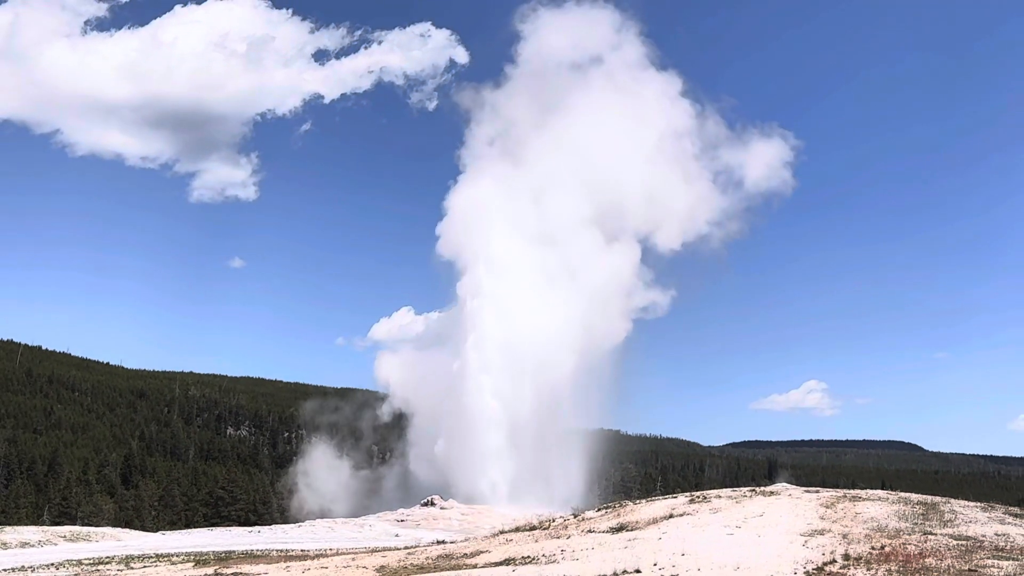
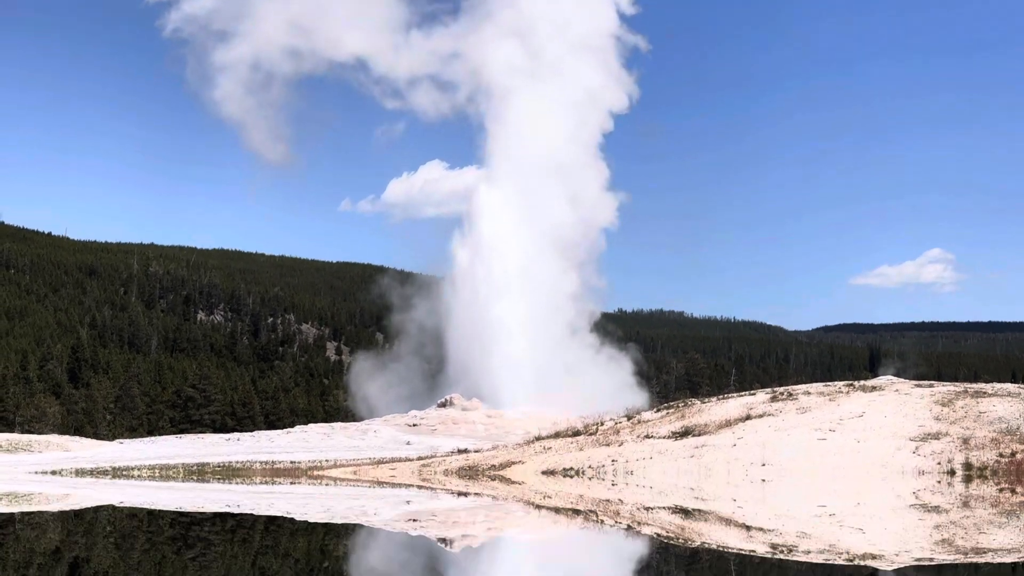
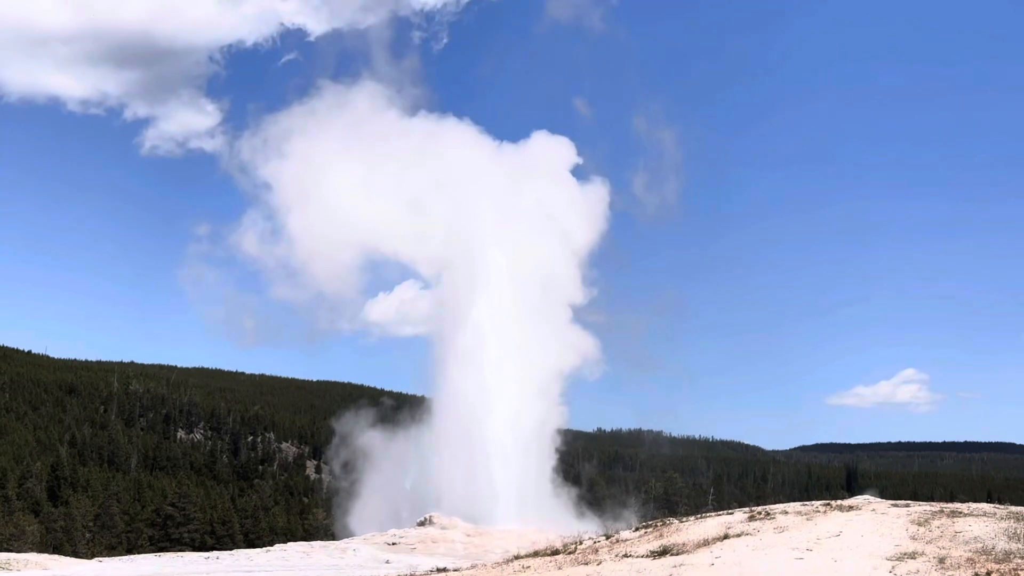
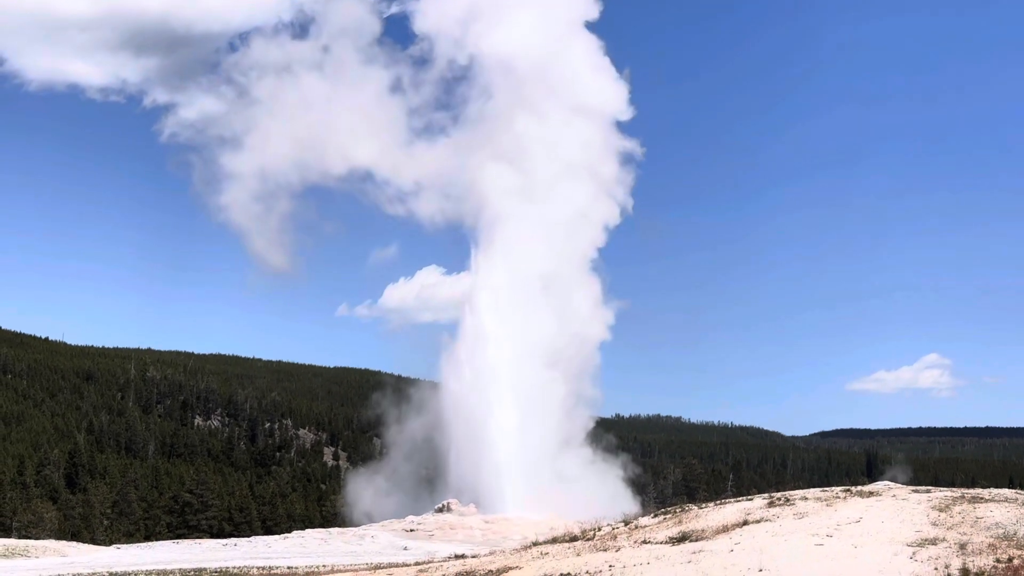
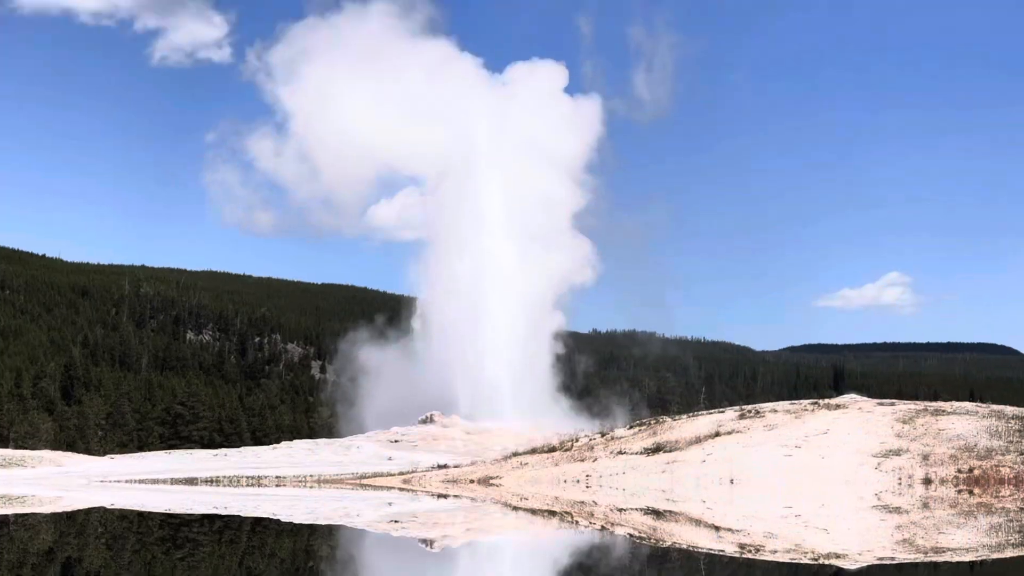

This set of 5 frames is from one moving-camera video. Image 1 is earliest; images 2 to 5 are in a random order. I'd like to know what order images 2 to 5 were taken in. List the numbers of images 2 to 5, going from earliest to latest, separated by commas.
5, 3, 4, 2
